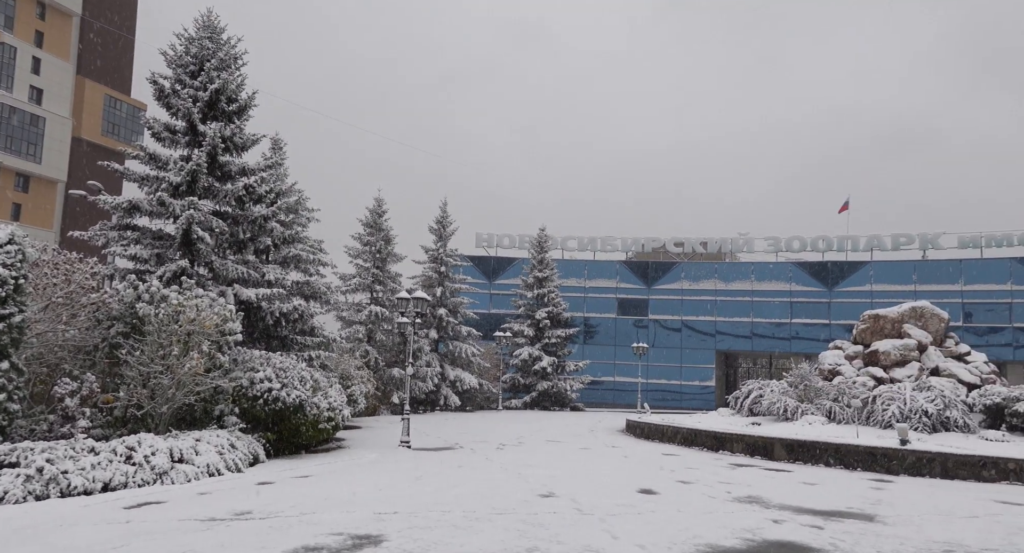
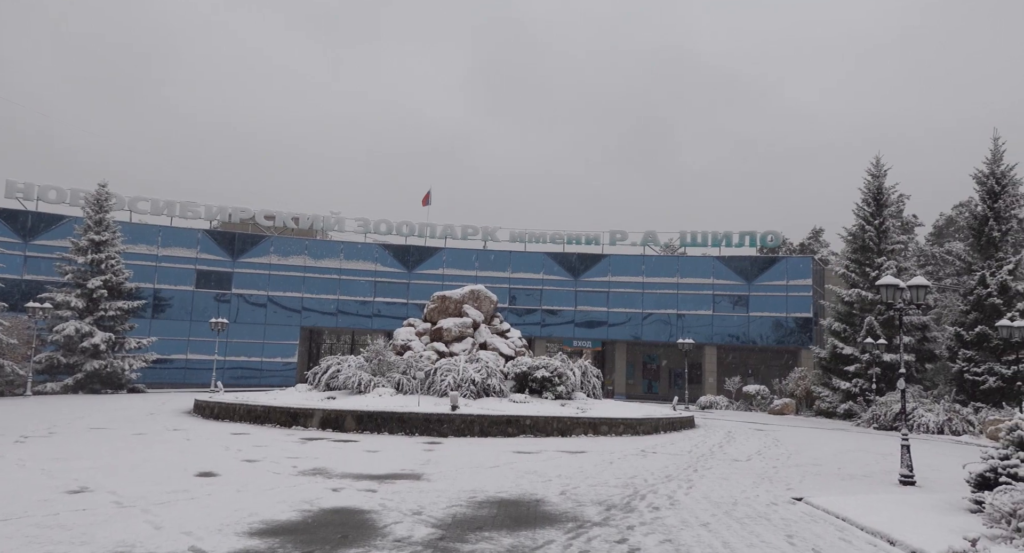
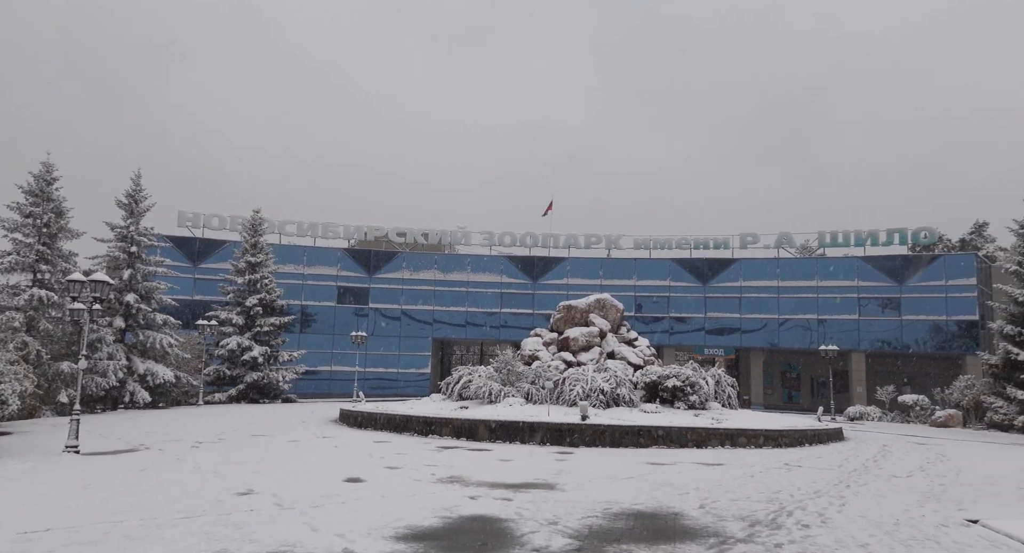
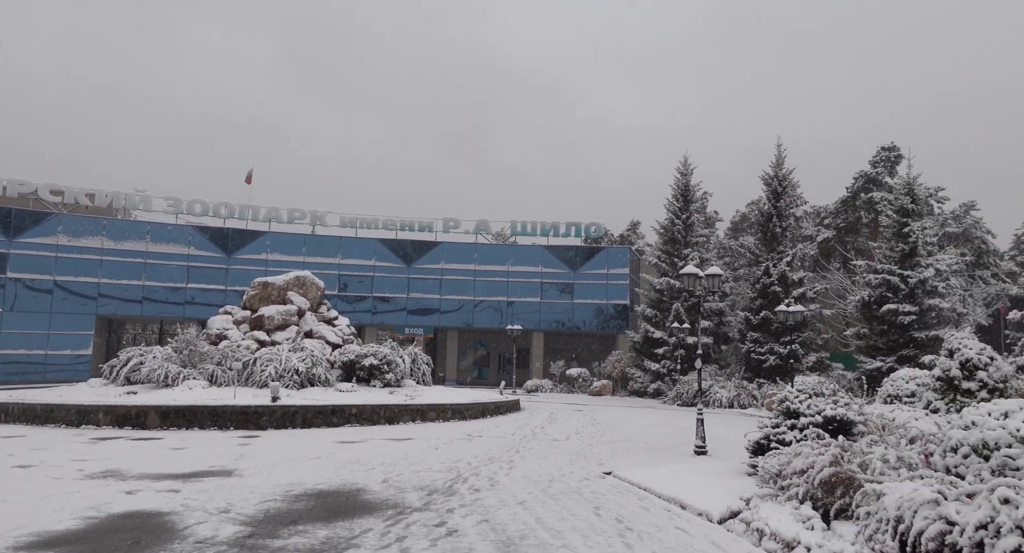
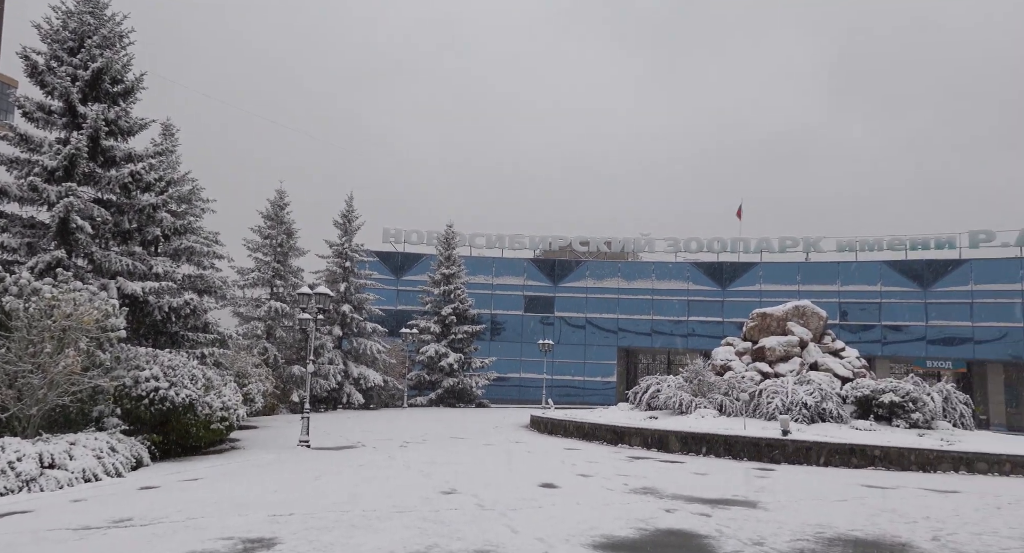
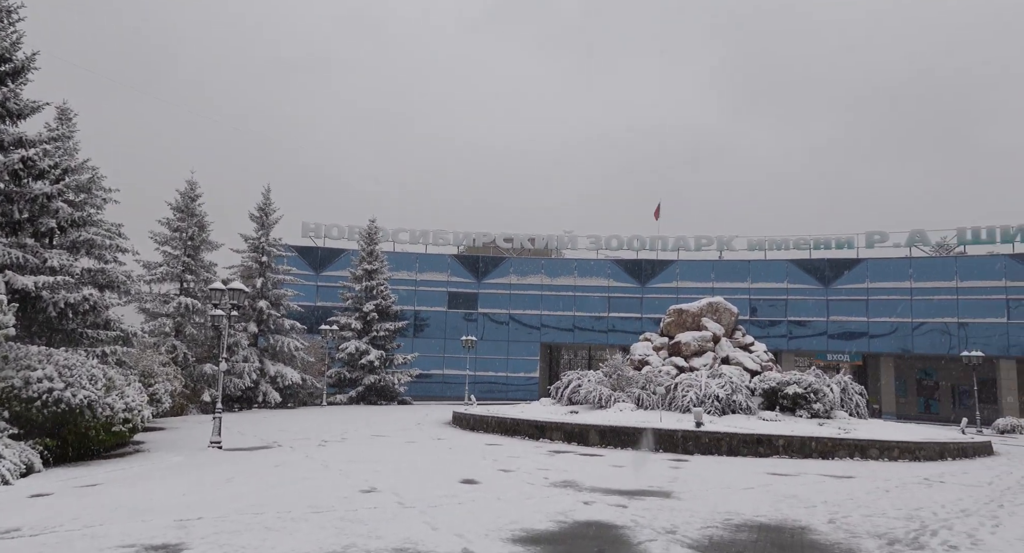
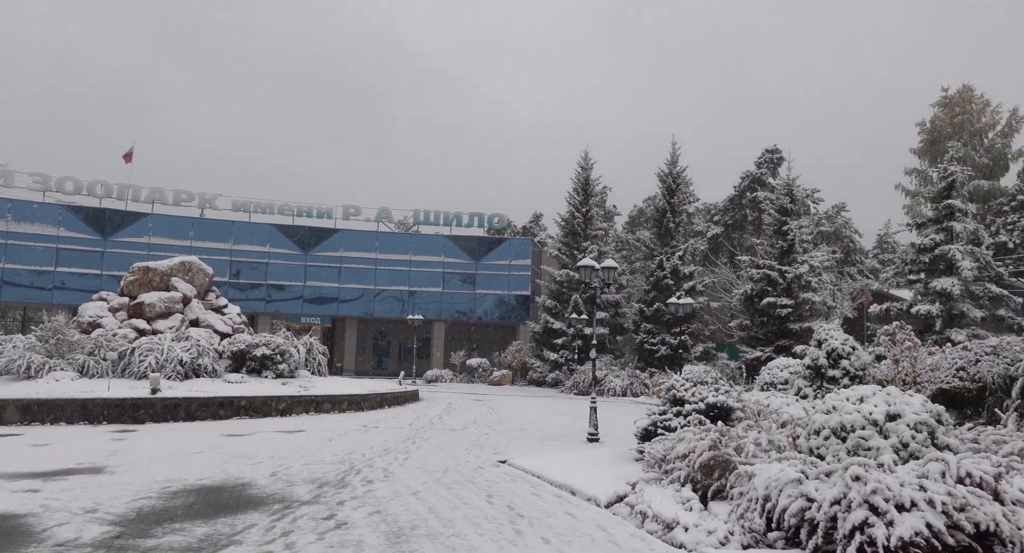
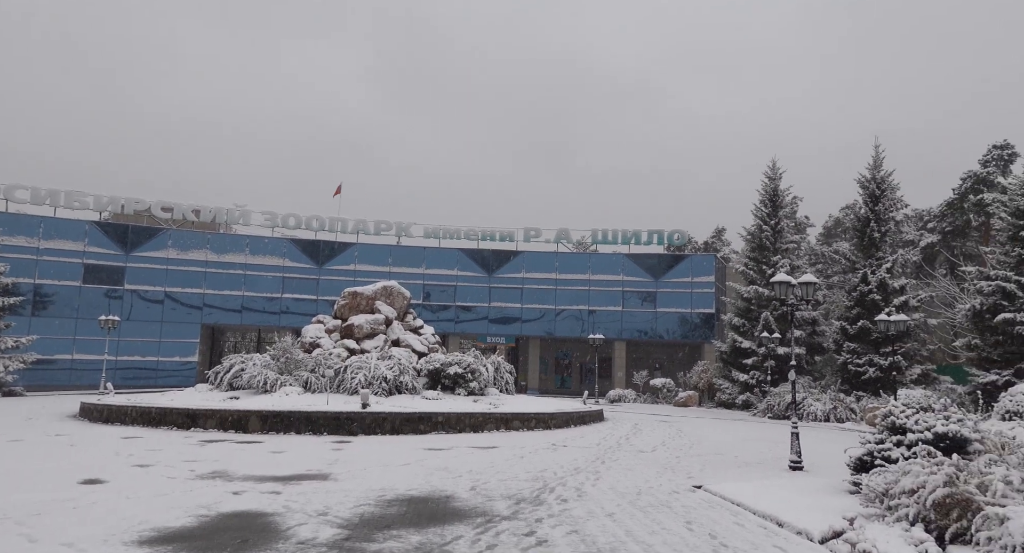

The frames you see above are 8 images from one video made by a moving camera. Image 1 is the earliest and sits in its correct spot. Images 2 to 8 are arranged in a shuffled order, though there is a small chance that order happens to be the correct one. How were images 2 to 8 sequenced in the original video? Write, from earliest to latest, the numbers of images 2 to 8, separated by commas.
5, 6, 3, 2, 8, 4, 7
